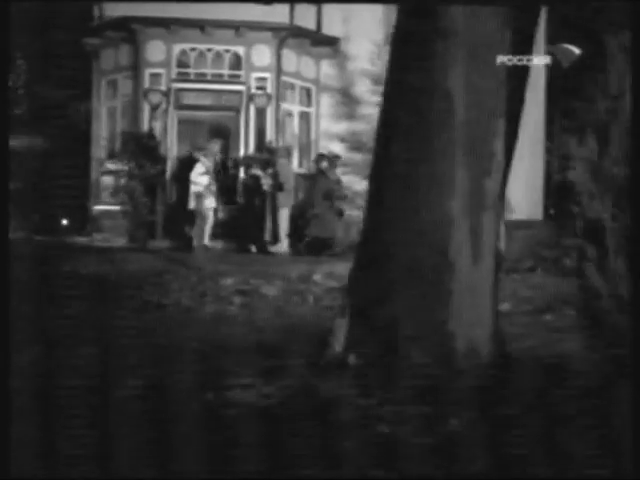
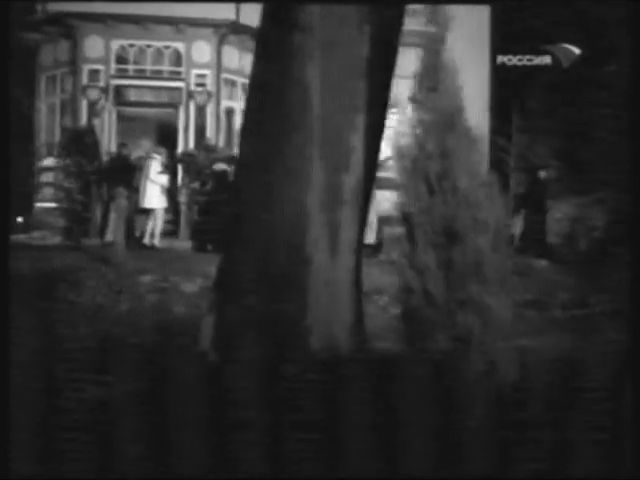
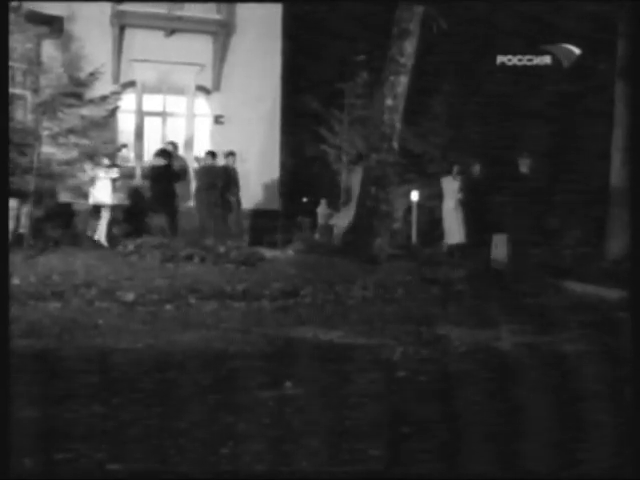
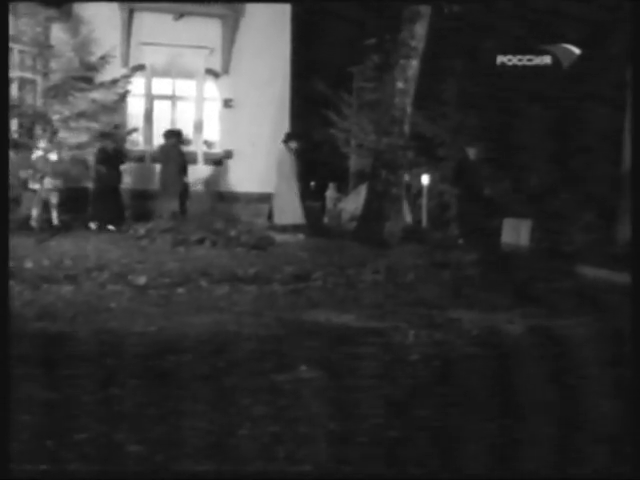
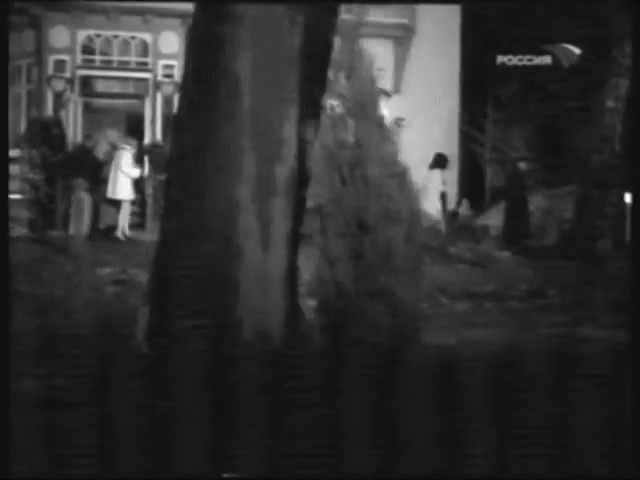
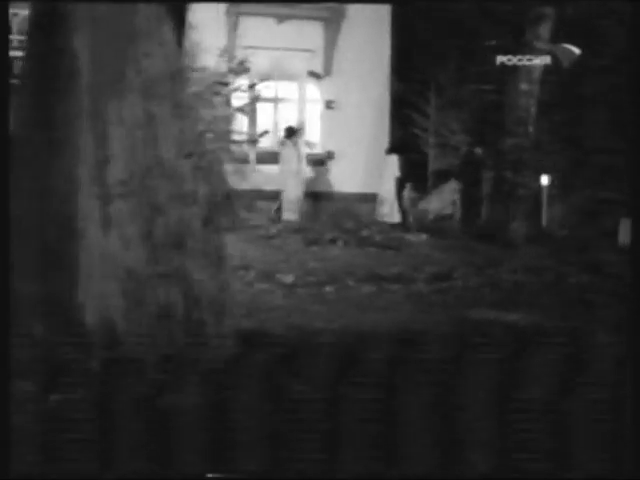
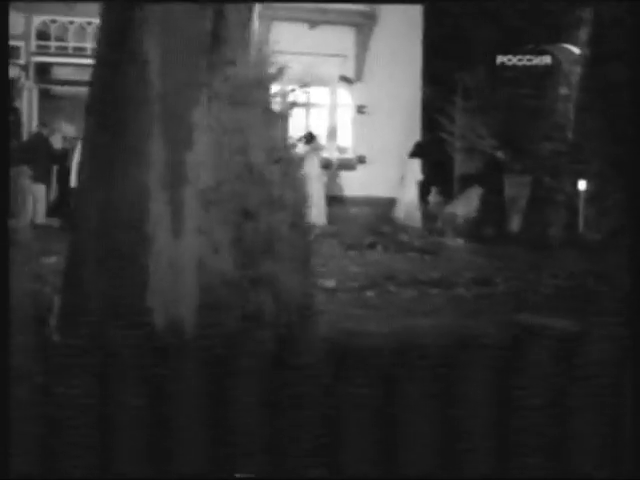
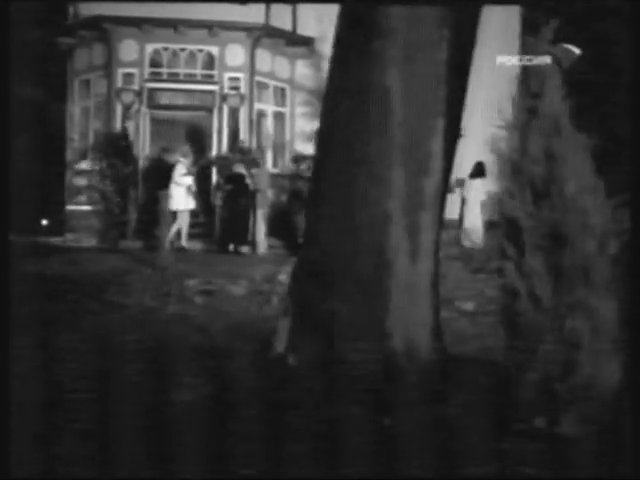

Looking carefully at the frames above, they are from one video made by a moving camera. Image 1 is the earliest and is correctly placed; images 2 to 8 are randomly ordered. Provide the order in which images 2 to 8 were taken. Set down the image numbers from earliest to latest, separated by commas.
8, 2, 5, 7, 6, 4, 3
